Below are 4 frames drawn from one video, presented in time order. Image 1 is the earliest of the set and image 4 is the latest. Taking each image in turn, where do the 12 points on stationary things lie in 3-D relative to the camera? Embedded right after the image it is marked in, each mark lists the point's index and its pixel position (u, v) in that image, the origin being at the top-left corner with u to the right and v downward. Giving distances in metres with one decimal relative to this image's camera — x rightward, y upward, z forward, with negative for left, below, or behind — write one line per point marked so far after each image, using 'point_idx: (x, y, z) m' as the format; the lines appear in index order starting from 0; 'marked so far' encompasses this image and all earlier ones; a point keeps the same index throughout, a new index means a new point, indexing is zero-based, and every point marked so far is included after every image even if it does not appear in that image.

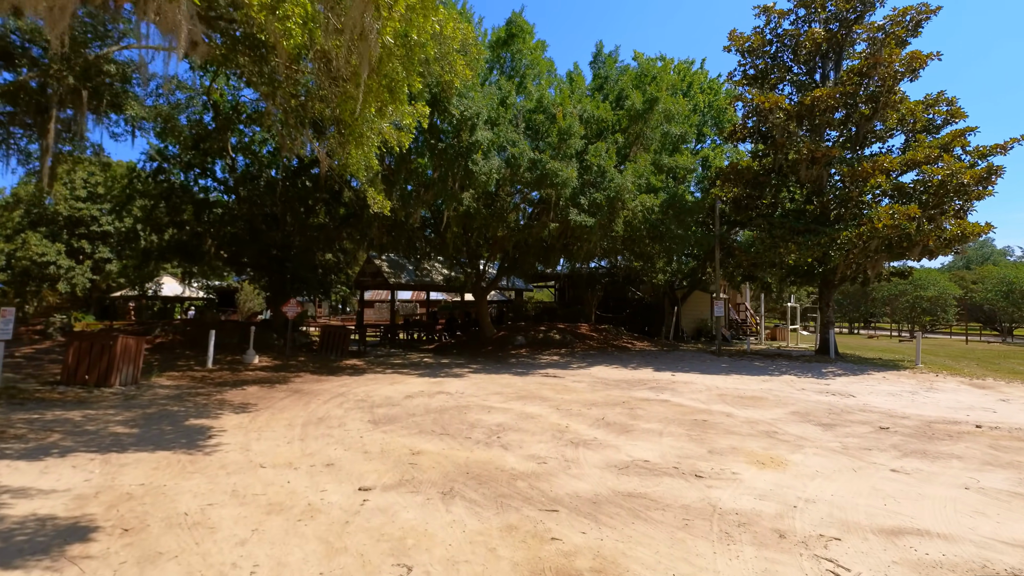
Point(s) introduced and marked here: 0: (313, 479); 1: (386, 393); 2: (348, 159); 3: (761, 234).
0: (-1.9, -1.8, +5.6) m
1: (-2.5, -2.0, +11.5) m
2: (-3.0, +2.4, +10.6) m
3: (+8.0, +1.7, +18.8) m
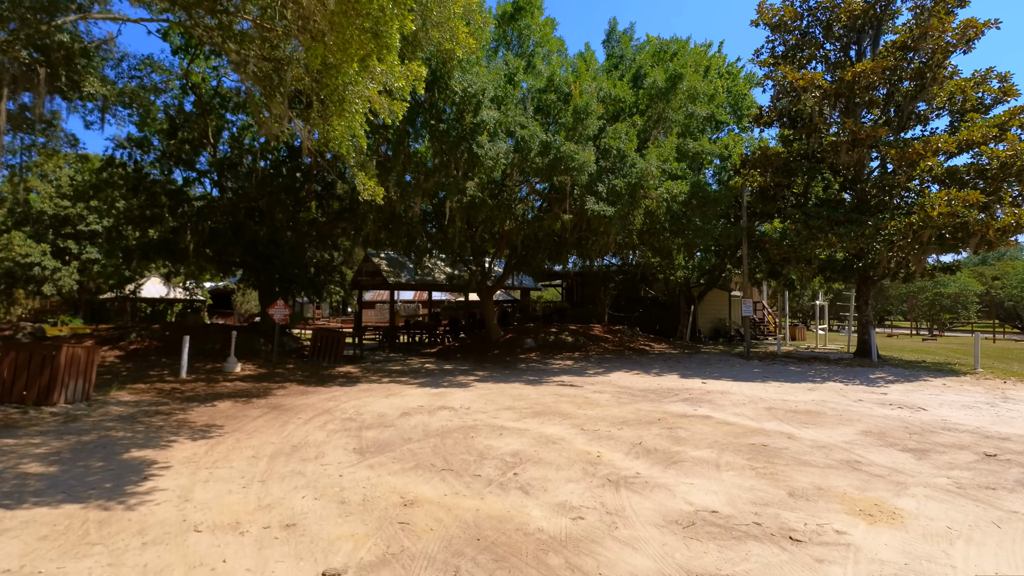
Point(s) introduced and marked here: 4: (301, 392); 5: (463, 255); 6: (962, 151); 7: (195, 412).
0: (-1.7, -1.8, +4.0) m
1: (-2.2, -2.0, +9.9) m
2: (-2.8, +2.4, +9.0) m
3: (+8.3, +1.8, +17.1) m
4: (-4.3, -2.1, +11.9) m
5: (-1.6, +1.1, +19.7) m
6: (+11.7, +3.6, +15.3) m
7: (-5.0, -2.0, +9.3) m
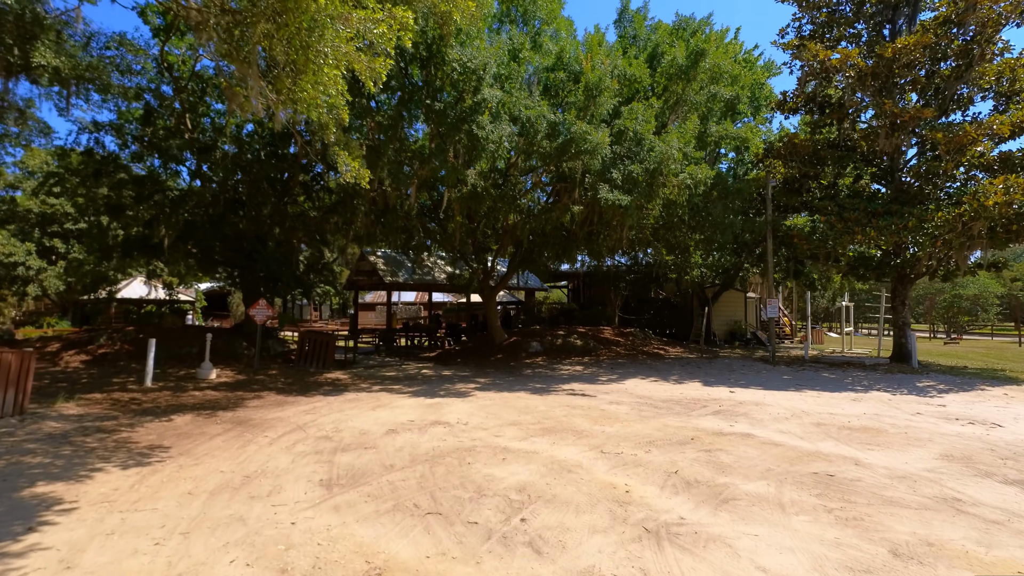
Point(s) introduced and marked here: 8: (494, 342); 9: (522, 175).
0: (-1.7, -1.7, +2.6) m
1: (-2.2, -2.0, +8.5) m
2: (-2.8, +2.5, +7.6) m
3: (+8.4, +1.8, +15.6) m
4: (-4.2, -2.0, +10.5) m
5: (-1.5, +1.1, +18.3) m
6: (+11.8, +3.6, +13.9) m
7: (-5.0, -1.9, +7.9) m
8: (-0.6, -1.8, +19.6) m
9: (+0.3, +2.8, +14.6) m
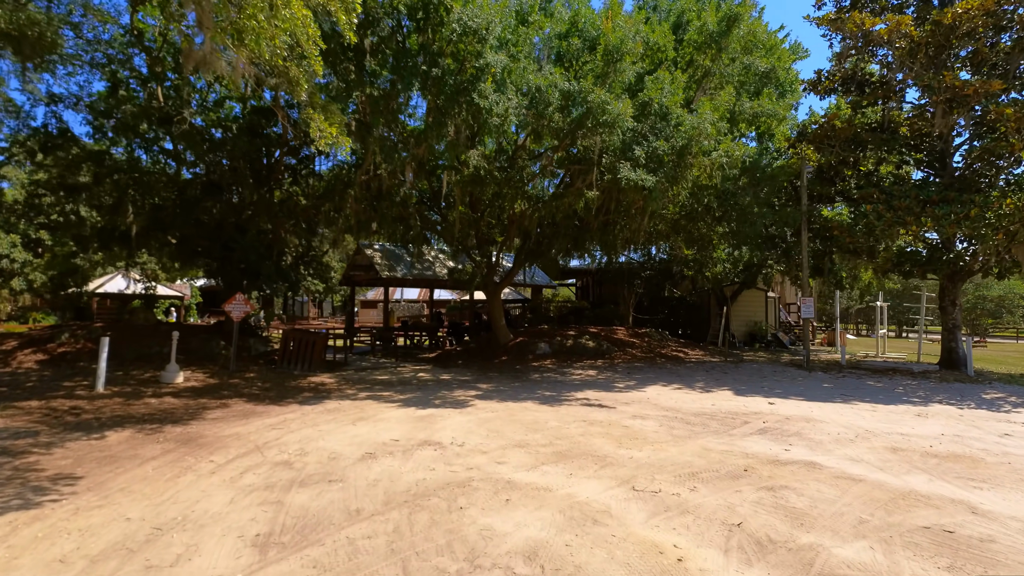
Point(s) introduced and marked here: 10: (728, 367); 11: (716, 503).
0: (-1.7, -1.6, +1.1) m
1: (-2.1, -1.8, +6.9) m
2: (-2.7, +2.6, +6.1) m
3: (+8.5, +1.9, +14.0) m
4: (-4.1, -1.9, +8.9) m
5: (-1.3, +1.2, +16.8) m
6: (+12.0, +3.6, +12.2) m
7: (-4.9, -1.8, +6.4) m
8: (-0.4, -1.7, +18.1) m
9: (+0.4, +2.9, +13.0) m
10: (+5.7, -2.1, +15.6) m
11: (+1.7, -1.9, +5.1) m
